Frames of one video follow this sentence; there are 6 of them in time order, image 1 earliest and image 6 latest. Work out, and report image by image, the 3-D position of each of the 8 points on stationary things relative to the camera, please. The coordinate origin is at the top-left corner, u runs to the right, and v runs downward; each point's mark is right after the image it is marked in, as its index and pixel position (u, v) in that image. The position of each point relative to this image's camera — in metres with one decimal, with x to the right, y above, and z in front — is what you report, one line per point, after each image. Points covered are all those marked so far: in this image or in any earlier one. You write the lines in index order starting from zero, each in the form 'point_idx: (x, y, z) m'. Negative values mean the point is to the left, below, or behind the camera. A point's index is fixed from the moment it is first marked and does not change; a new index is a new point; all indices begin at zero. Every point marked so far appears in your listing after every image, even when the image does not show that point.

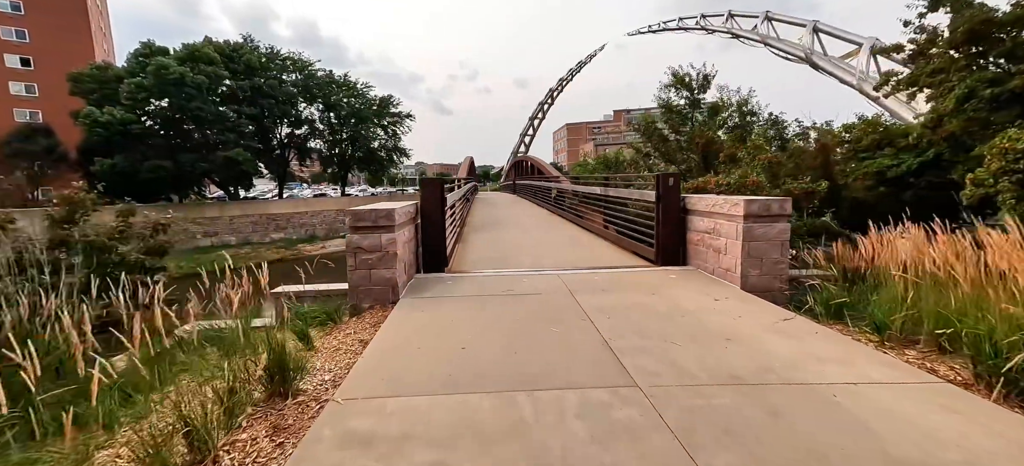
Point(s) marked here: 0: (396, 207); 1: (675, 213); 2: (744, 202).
0: (-1.0, +0.2, +3.4) m
1: (+1.8, +0.2, +4.4) m
2: (+1.9, +0.3, +3.4) m
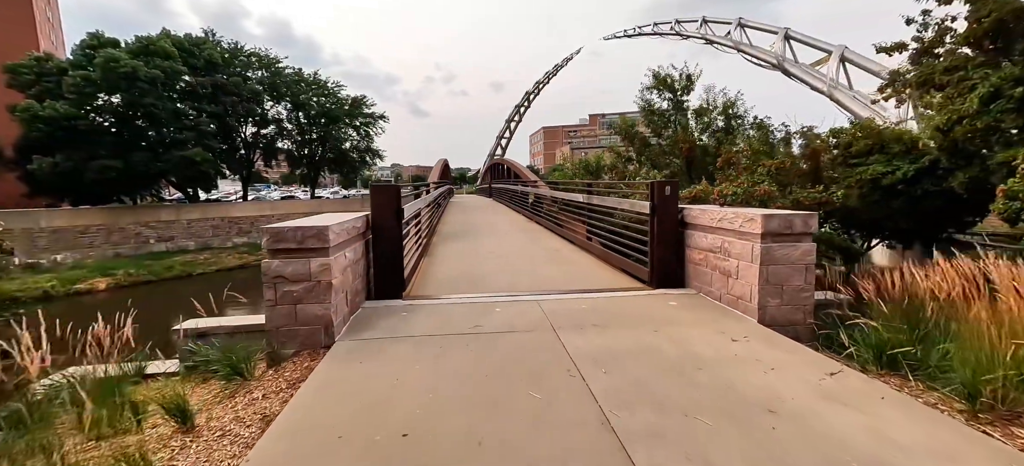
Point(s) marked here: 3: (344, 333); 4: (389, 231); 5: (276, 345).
0: (-1.2, +0.1, +2.7) m
1: (+1.5, 0.0, +3.8) m
2: (+1.7, +0.1, +2.8) m
3: (-1.1, -0.7, +2.8) m
4: (-1.1, 0.0, +3.6) m
5: (-1.5, -0.7, +2.6) m
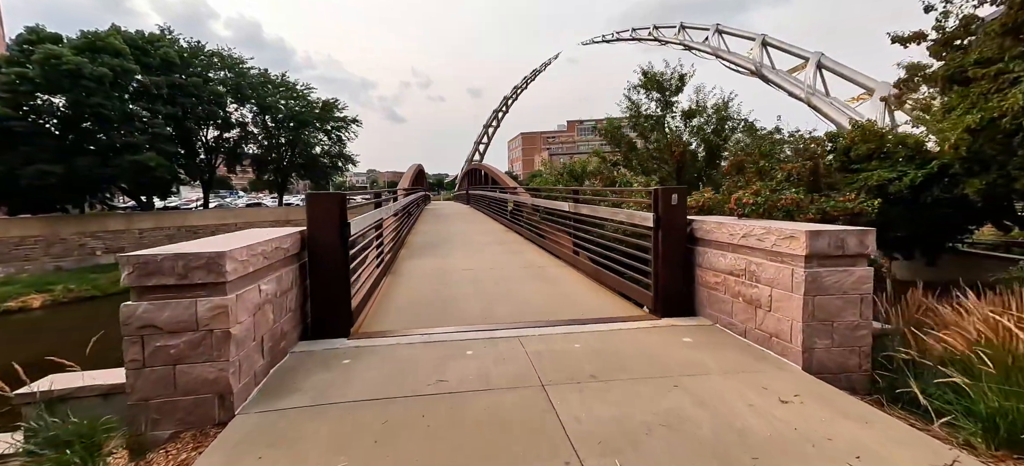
0: (-1.3, -0.1, +1.9) m
1: (+1.3, -0.1, +3.2) m
2: (+1.6, 0.0, +2.2) m
3: (-1.2, -0.8, +2.0) m
4: (-1.3, -0.1, +2.9) m
5: (-1.6, -0.8, +1.8) m
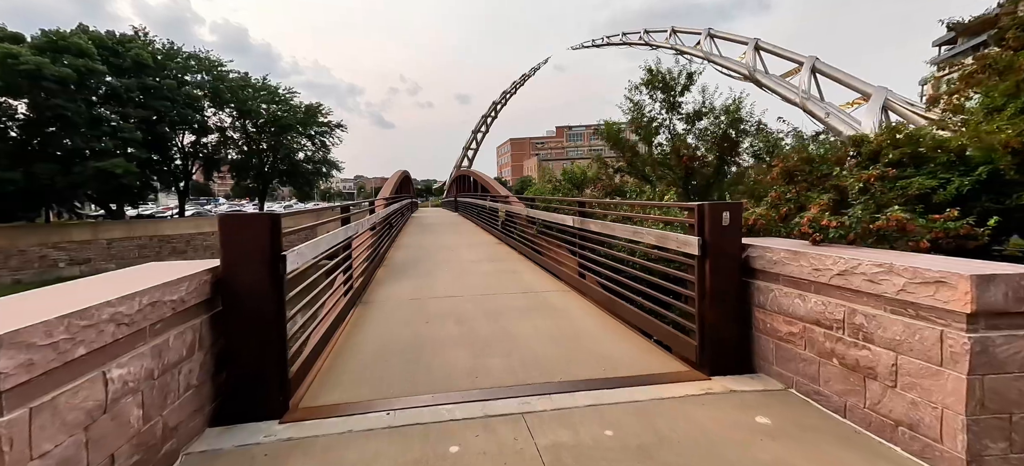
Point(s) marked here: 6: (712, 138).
0: (-1.3, -0.2, +1.1) m
1: (+1.3, -0.3, +2.4) m
2: (+1.6, -0.2, +1.4) m
3: (-1.2, -1.0, +1.1) m
4: (-1.3, -0.3, +2.0) m
5: (-1.6, -1.0, +0.9) m
6: (+4.3, +2.0, +8.9) m
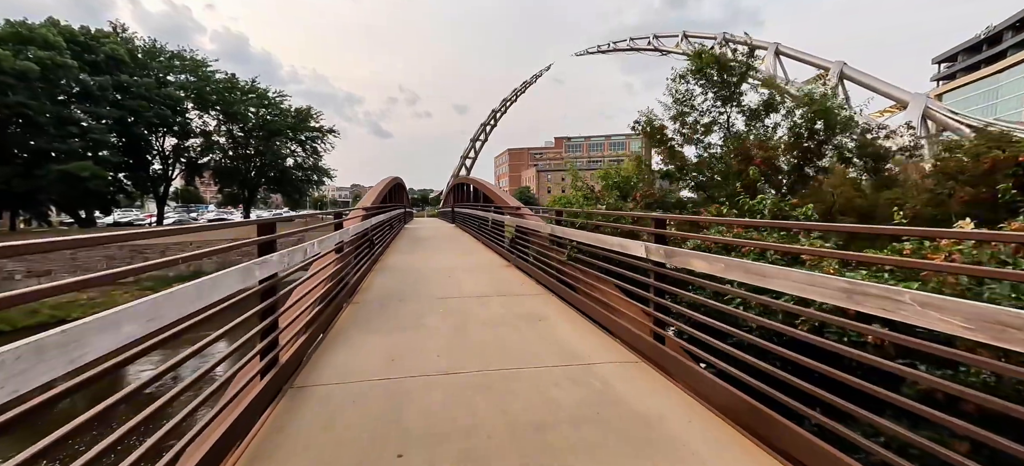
0: (-1.0, -0.4, -0.7) m
1: (+1.5, -0.5, +0.6) m
2: (+1.9, -0.3, -0.3) m
3: (-1.0, -1.1, -0.7) m
4: (-1.0, -0.5, +0.2) m
5: (-1.3, -1.1, -0.9) m
6: (+4.5, +1.6, +7.2) m
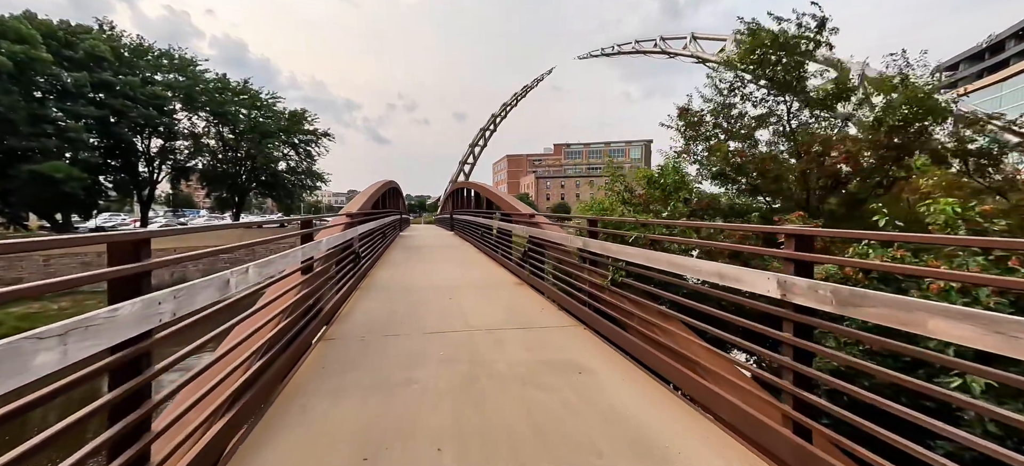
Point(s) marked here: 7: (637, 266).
0: (-0.8, -0.4, -1.8) m
1: (+1.8, -0.5, -0.5) m
2: (+2.1, -0.4, -1.4) m
3: (-0.7, -1.1, -1.8) m
4: (-0.8, -0.5, -0.9) m
5: (-1.1, -1.2, -2.0) m
6: (+4.7, +1.4, +6.1) m
7: (+0.9, -0.2, +2.9) m
